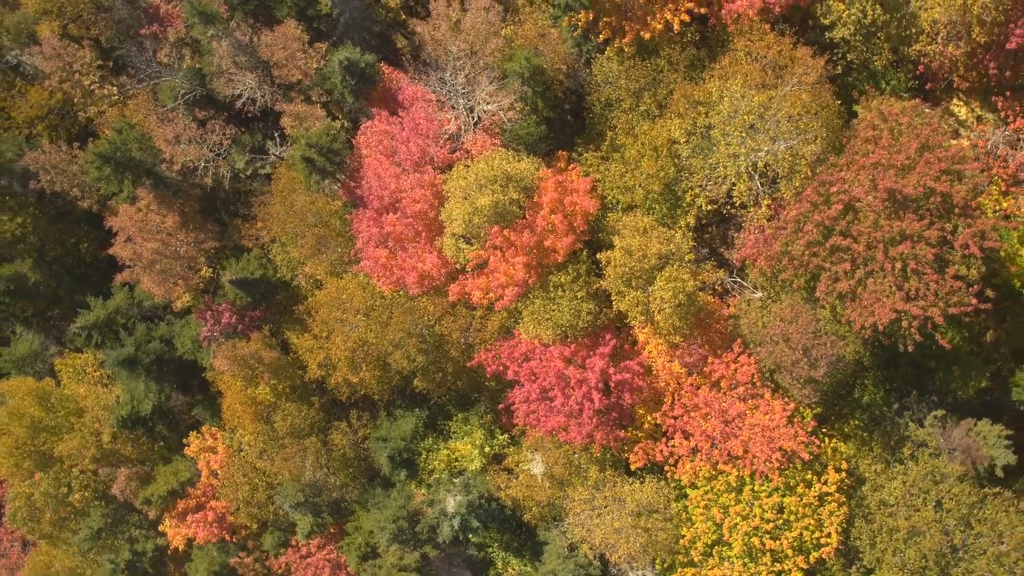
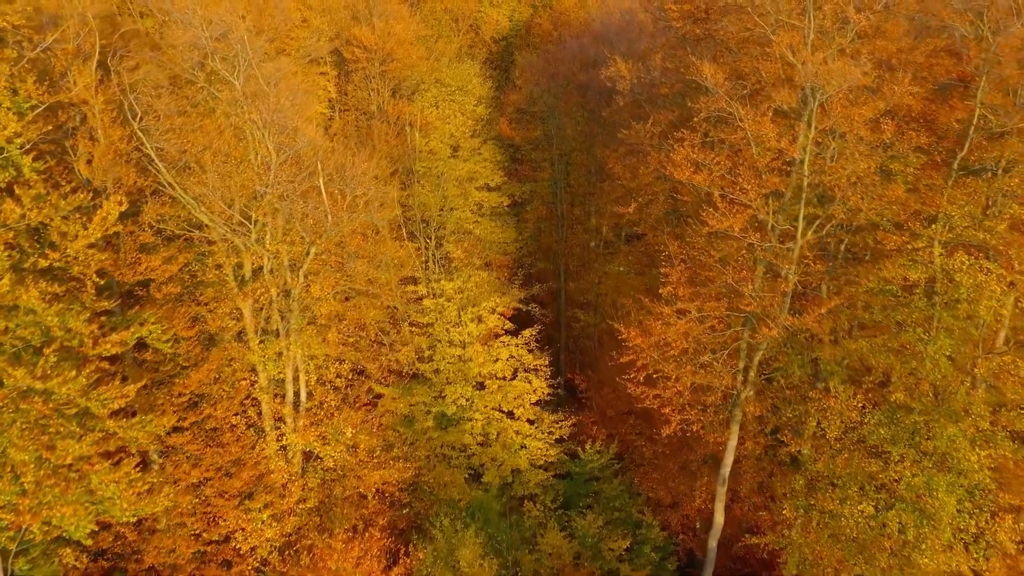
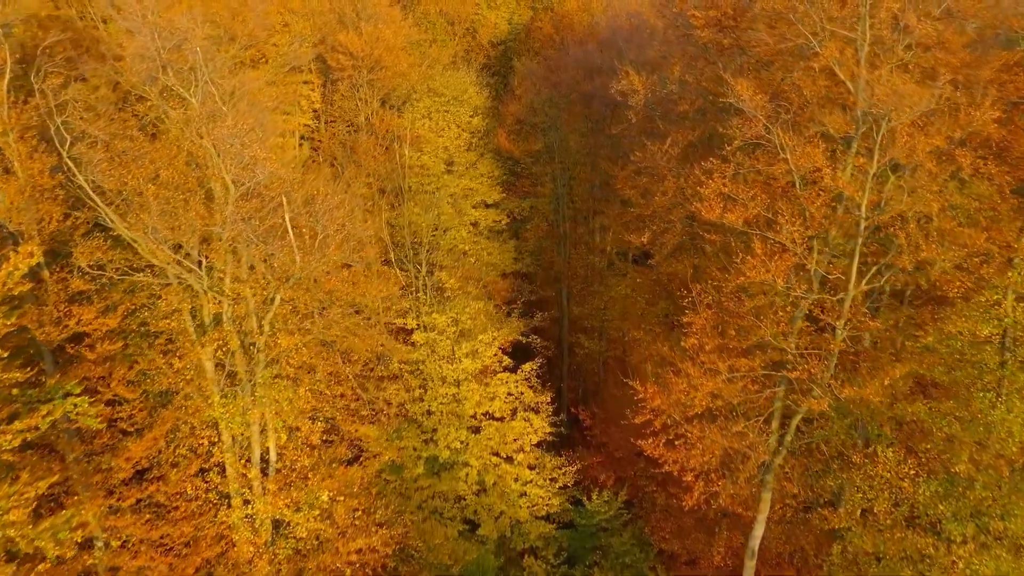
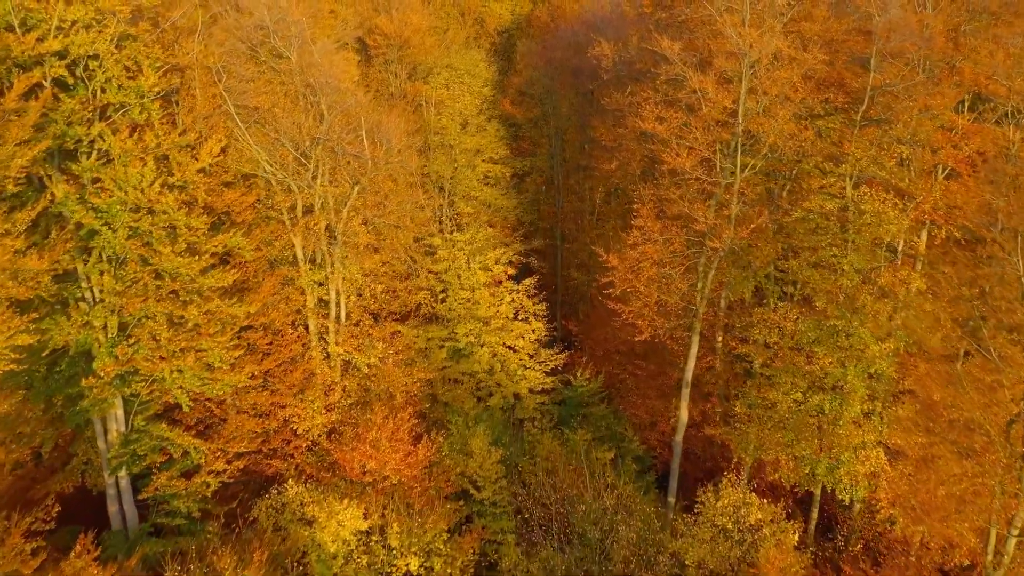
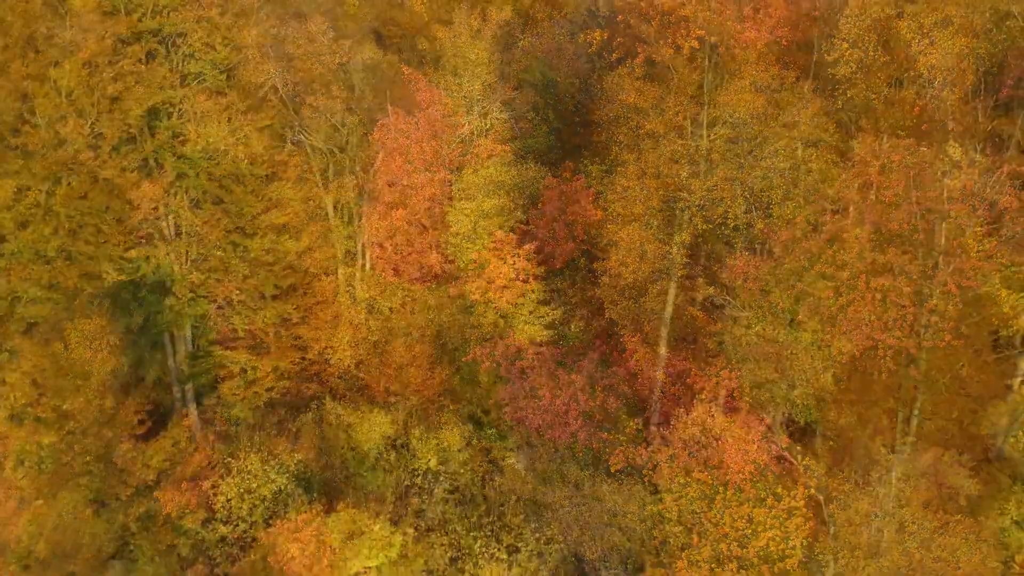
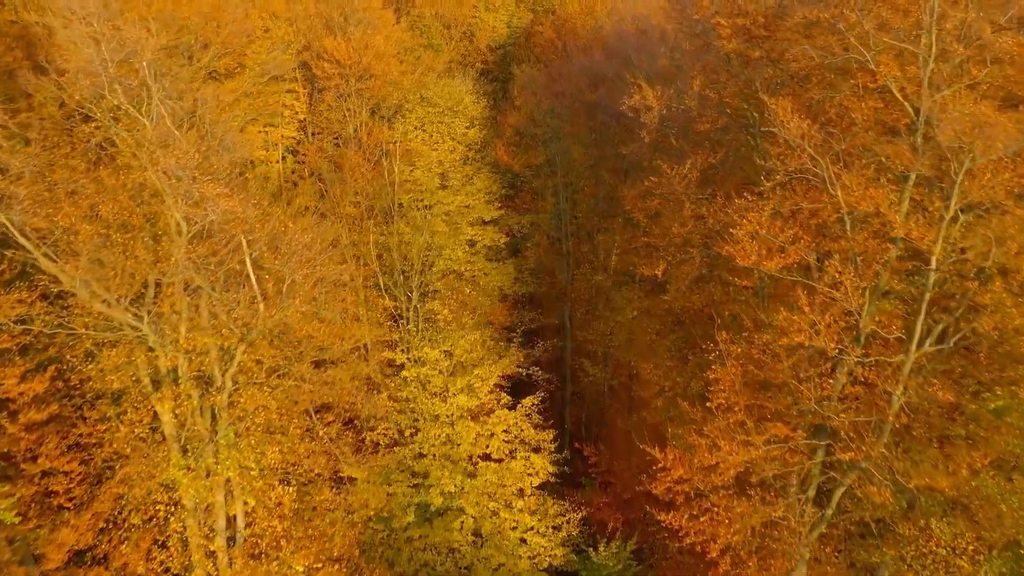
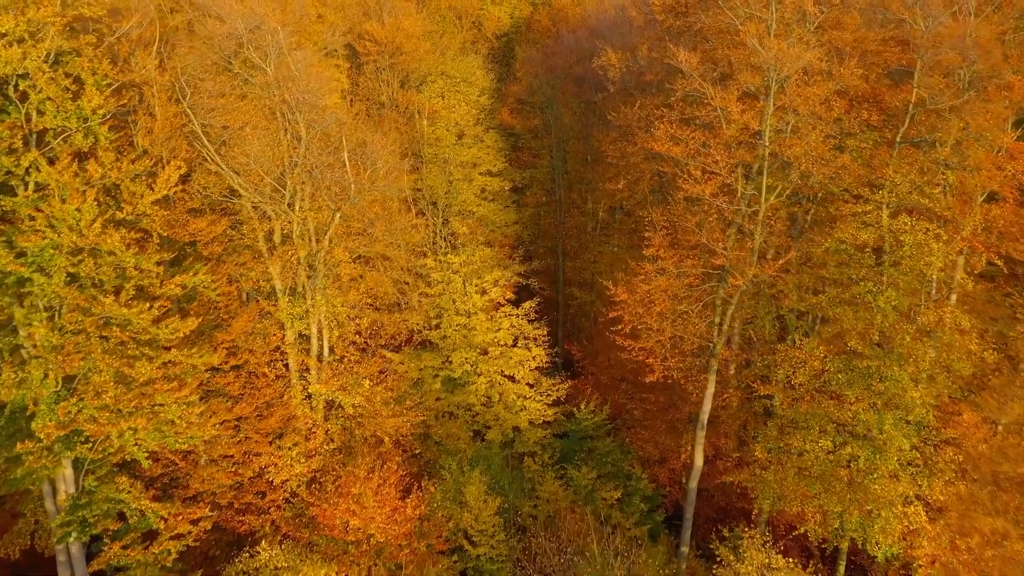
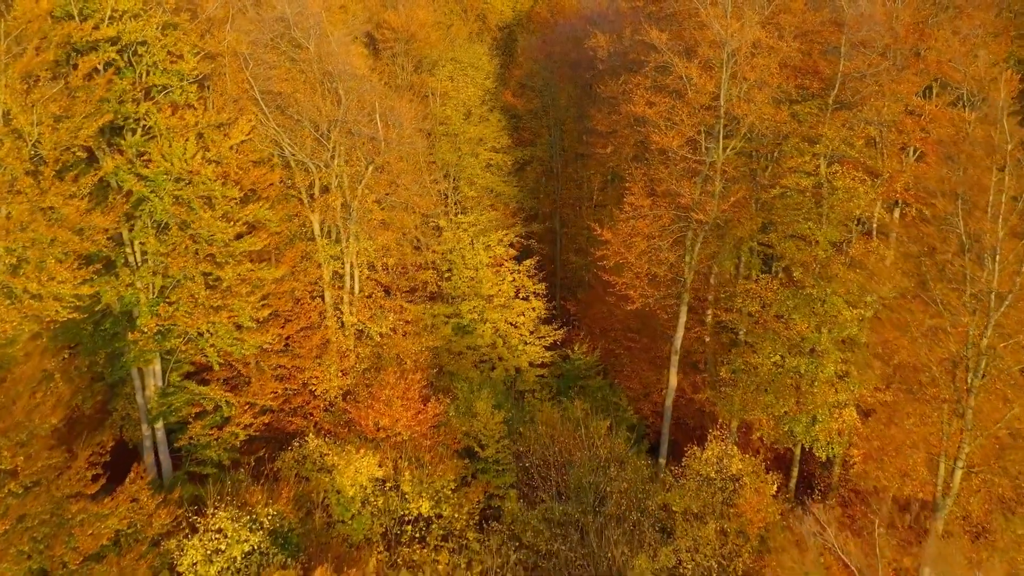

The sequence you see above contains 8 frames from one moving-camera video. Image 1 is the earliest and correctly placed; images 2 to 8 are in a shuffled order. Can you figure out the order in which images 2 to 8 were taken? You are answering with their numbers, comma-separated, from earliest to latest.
5, 8, 4, 7, 2, 3, 6
